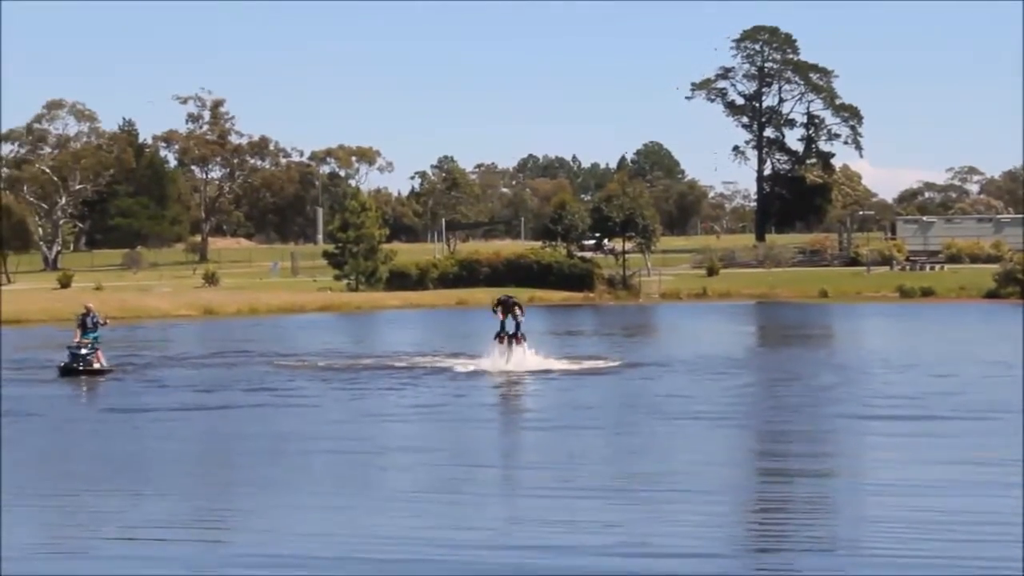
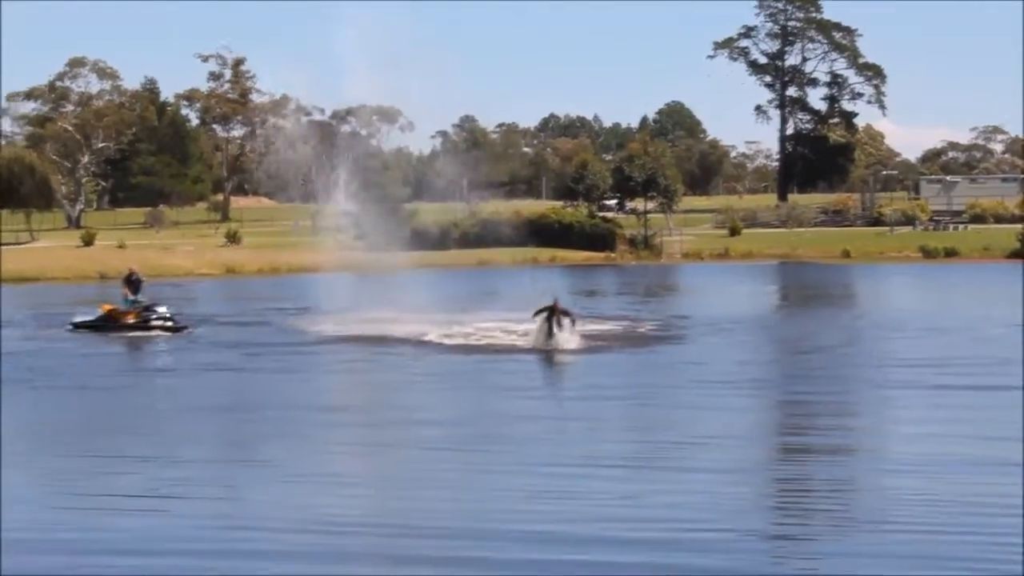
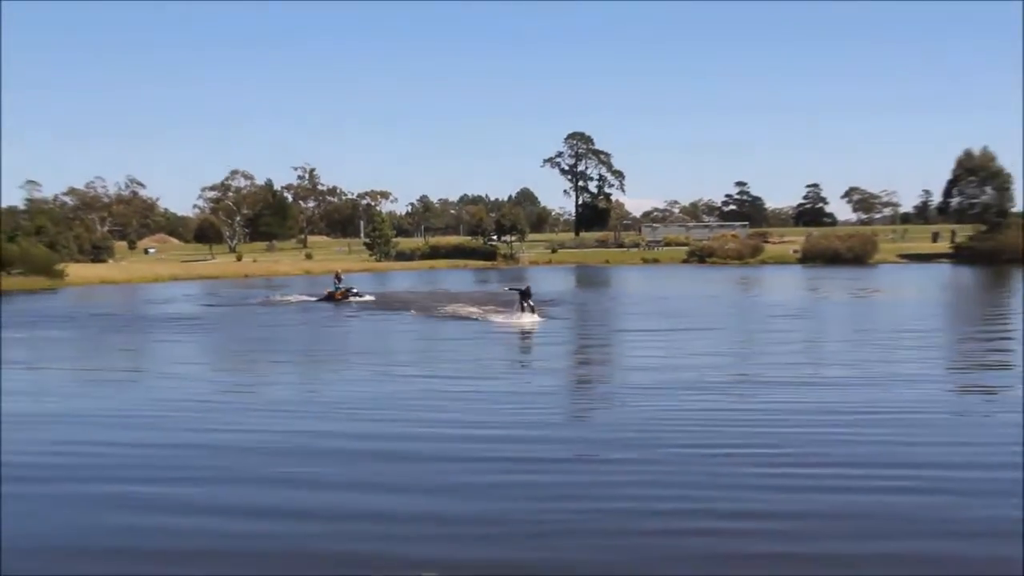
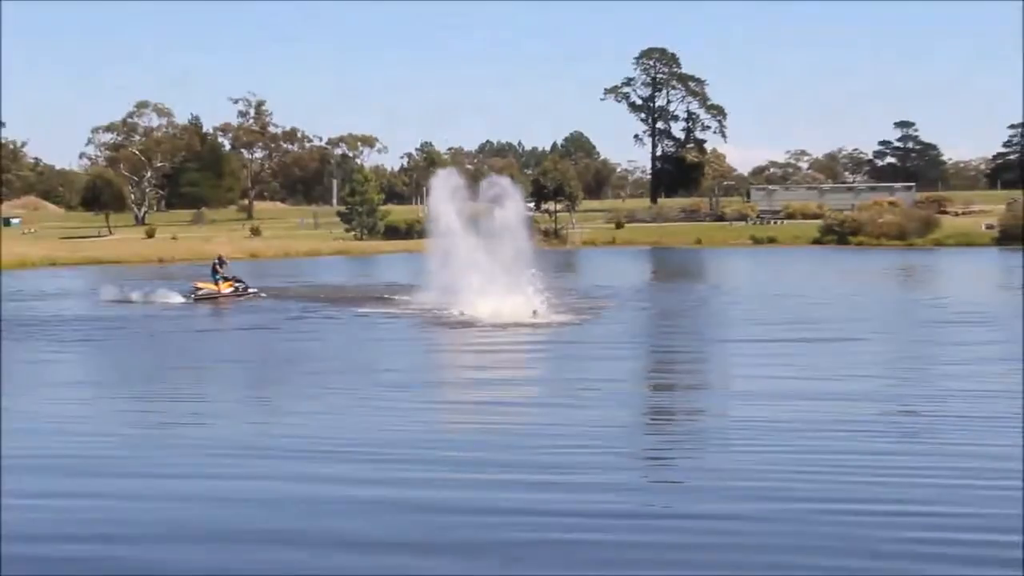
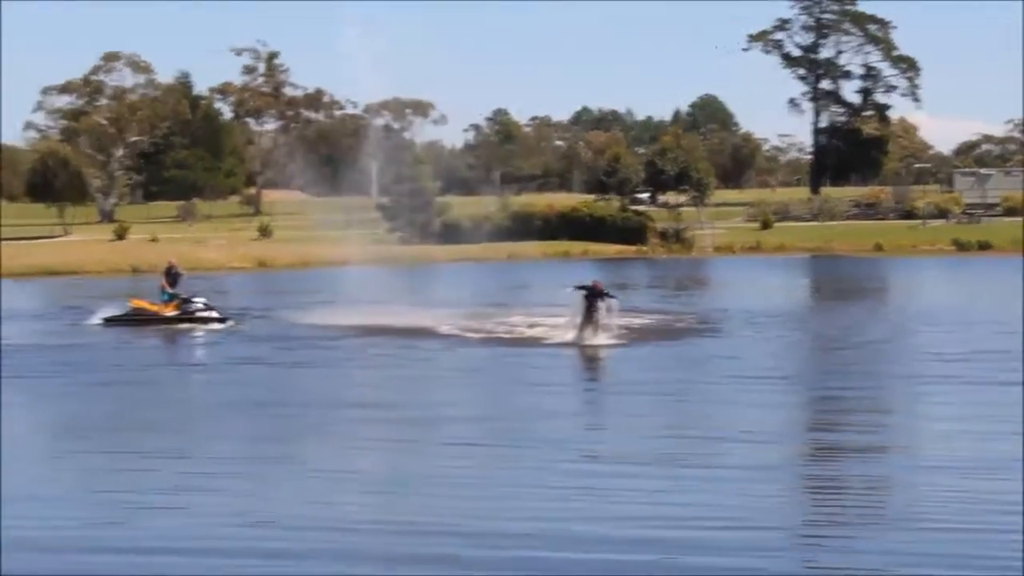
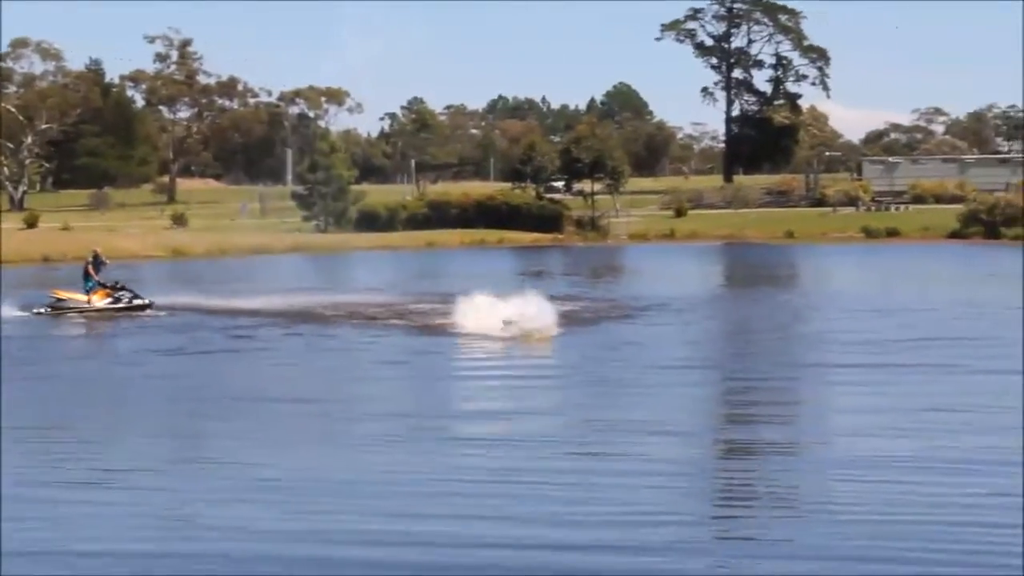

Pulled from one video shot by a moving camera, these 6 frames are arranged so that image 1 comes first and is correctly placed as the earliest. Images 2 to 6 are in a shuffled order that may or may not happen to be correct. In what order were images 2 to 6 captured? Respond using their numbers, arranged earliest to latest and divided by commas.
2, 5, 6, 4, 3
